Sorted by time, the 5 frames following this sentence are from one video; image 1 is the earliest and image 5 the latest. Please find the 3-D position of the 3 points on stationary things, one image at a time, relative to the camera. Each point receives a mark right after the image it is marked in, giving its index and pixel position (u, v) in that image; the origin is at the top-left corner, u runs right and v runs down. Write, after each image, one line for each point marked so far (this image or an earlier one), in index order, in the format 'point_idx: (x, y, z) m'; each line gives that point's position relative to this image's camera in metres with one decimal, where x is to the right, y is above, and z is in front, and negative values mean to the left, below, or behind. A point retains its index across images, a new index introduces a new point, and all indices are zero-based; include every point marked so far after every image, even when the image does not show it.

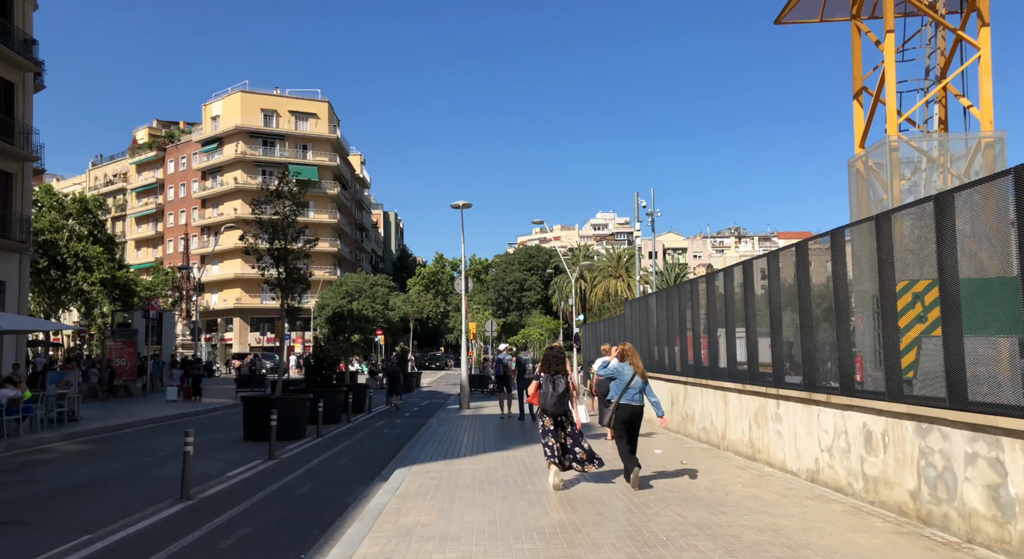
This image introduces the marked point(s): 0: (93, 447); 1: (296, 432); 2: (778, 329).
0: (-8.0, -3.2, +13.5) m
1: (-4.5, -3.1, +14.4) m
2: (+3.5, -0.7, +9.2) m
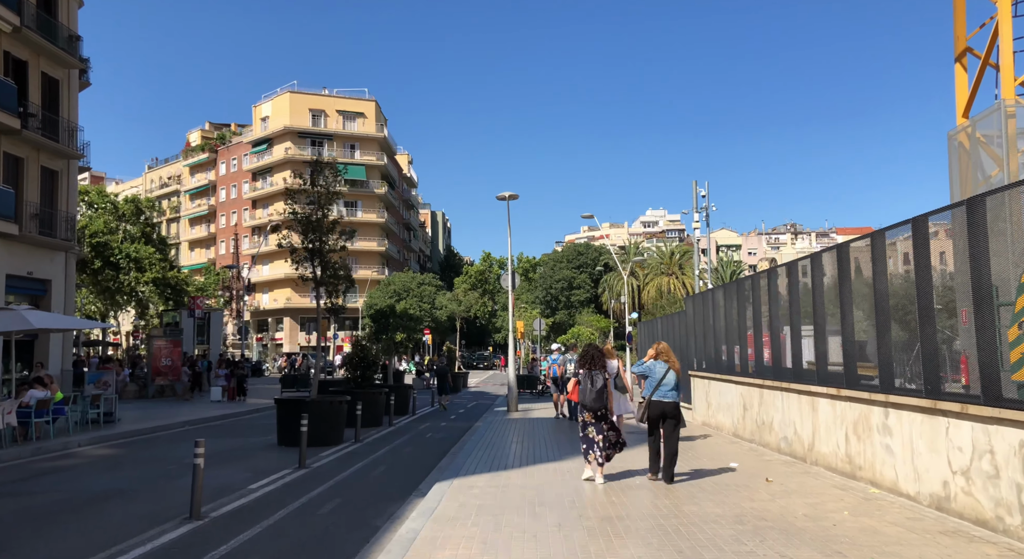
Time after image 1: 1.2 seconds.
0: (-7.1, -3.1, +12.8) m
1: (-3.5, -3.0, +13.4) m
2: (+4.1, -0.5, +7.7) m
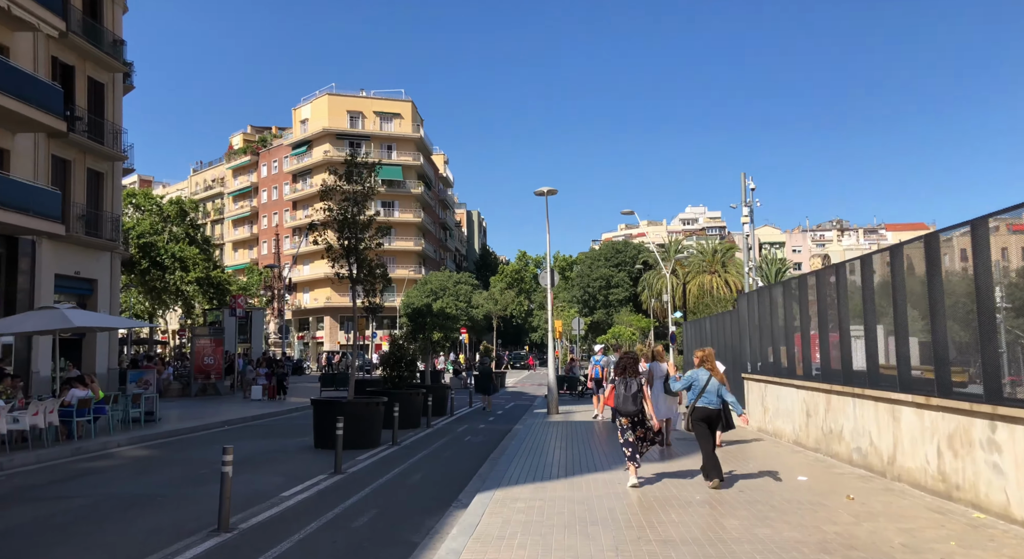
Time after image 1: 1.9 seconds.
0: (-6.3, -3.1, +12.5) m
1: (-2.7, -2.9, +12.9) m
2: (+4.6, -0.5, +6.8) m
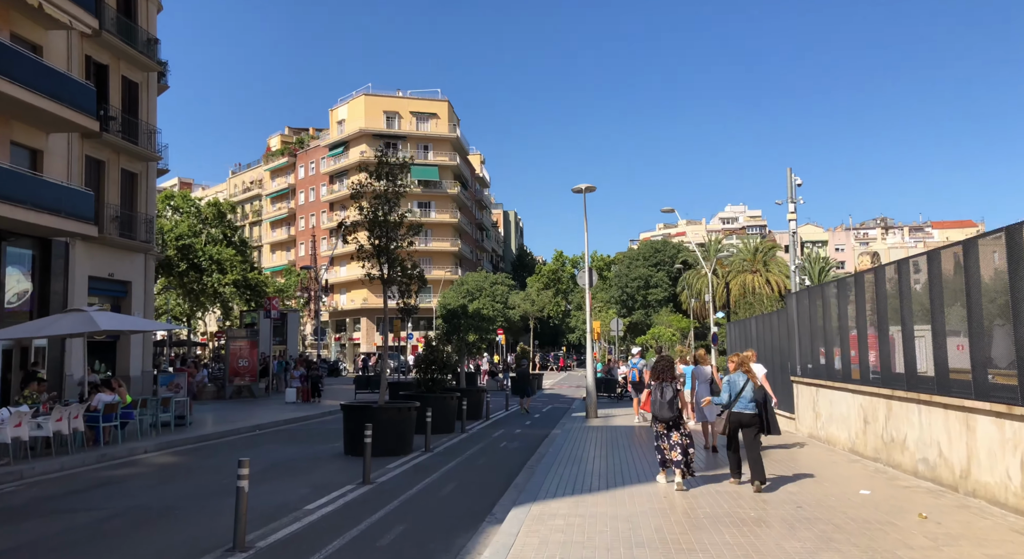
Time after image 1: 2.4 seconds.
0: (-5.7, -3.1, +12.2) m
1: (-2.0, -2.9, +12.5) m
2: (+4.9, -0.4, +6.0) m
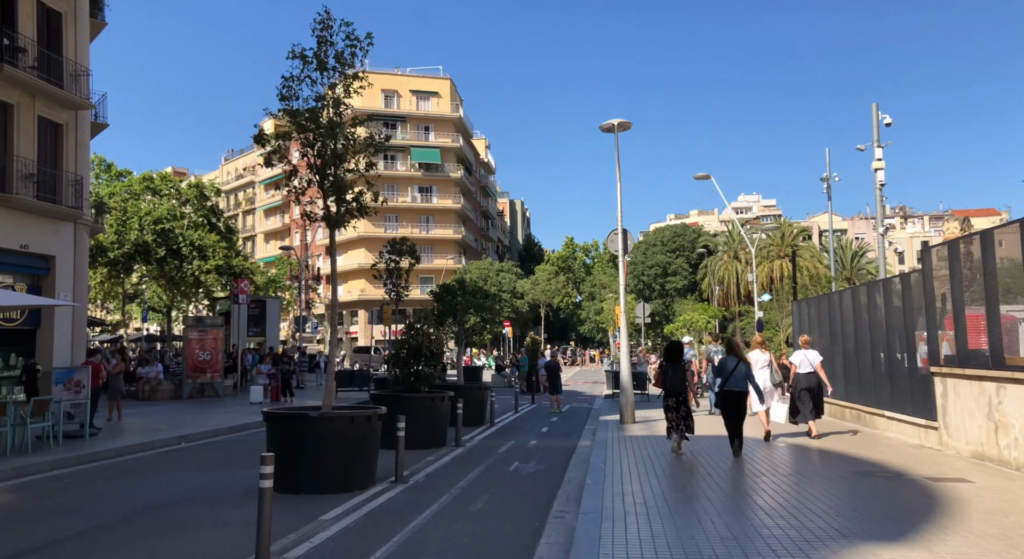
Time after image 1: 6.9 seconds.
0: (-5.5, -2.4, +7.8) m
1: (-1.8, -2.2, +8.0) m
2: (+5.0, +0.3, +1.5) m
